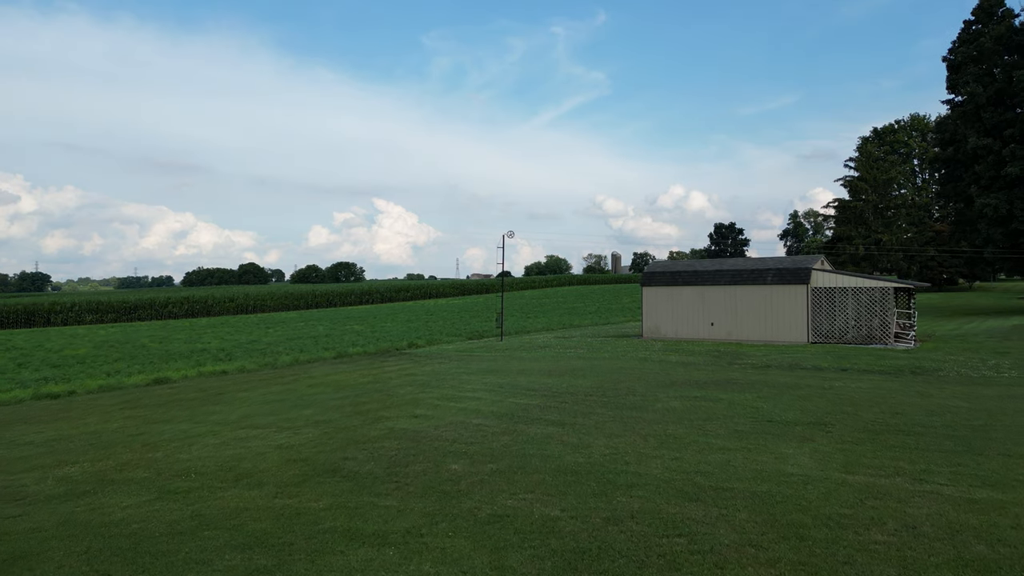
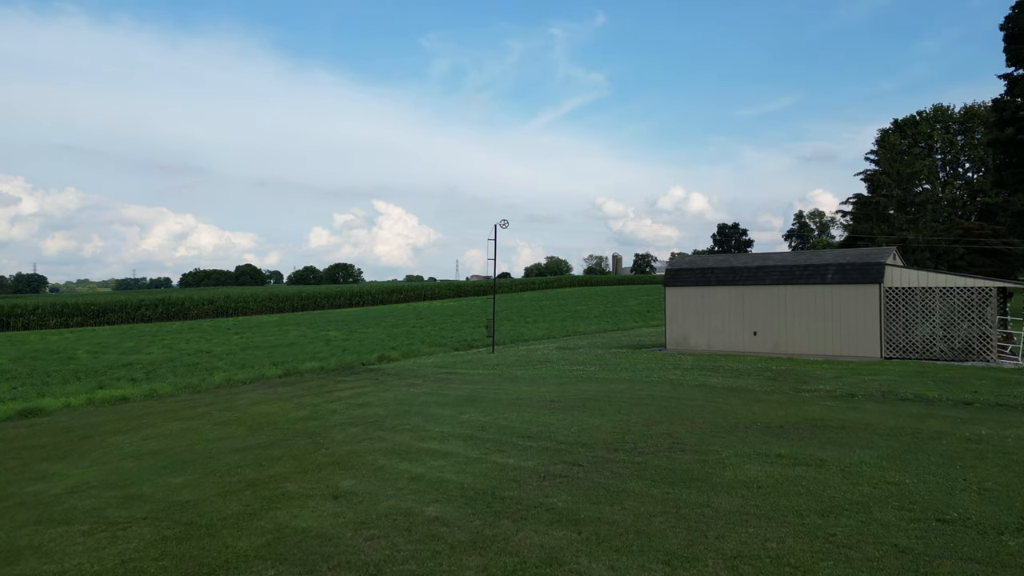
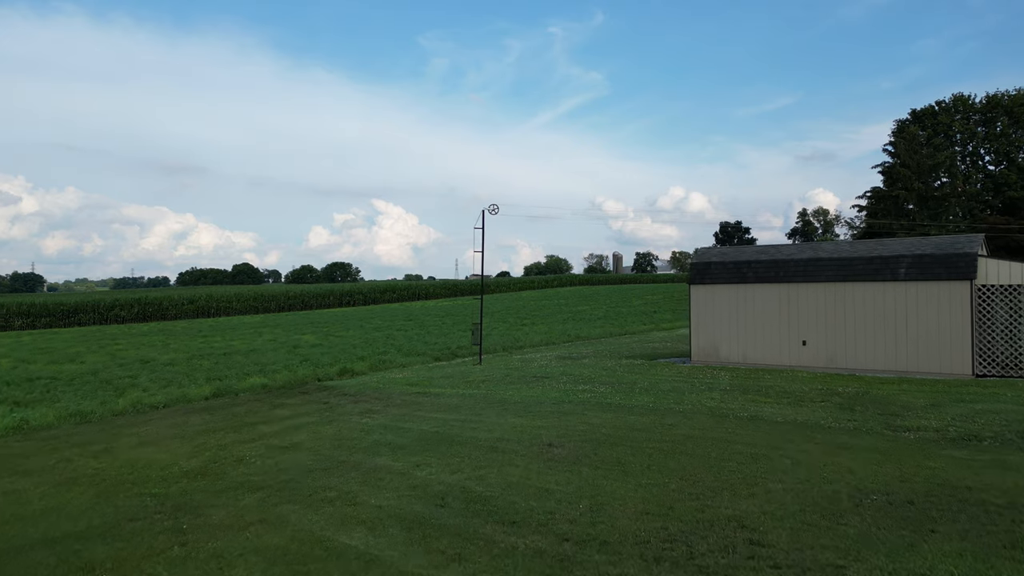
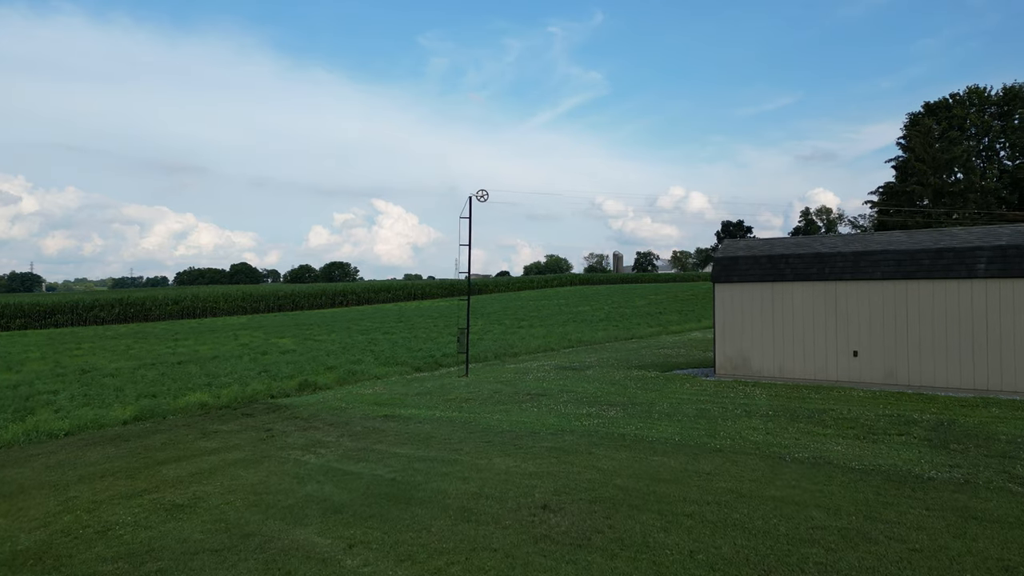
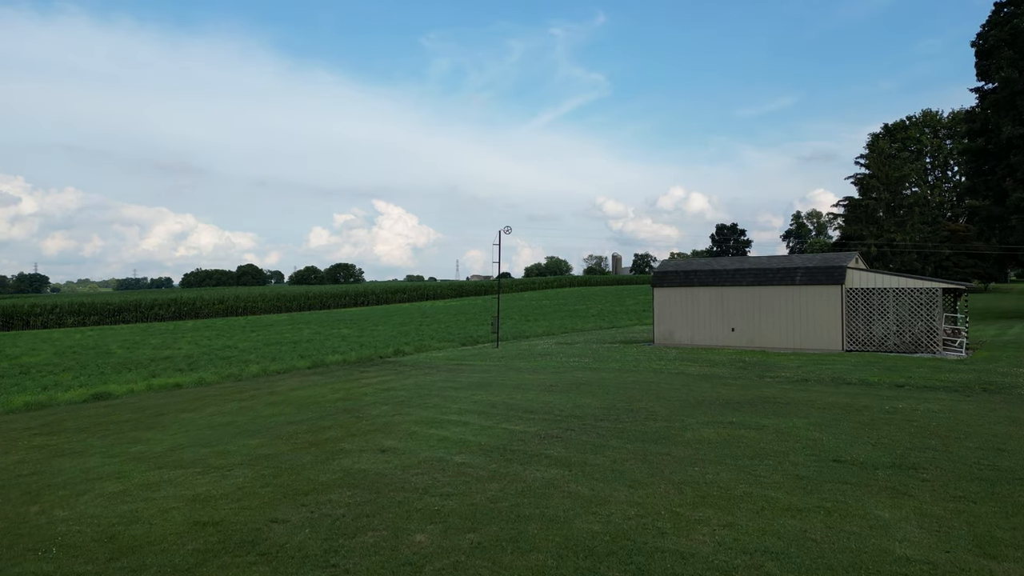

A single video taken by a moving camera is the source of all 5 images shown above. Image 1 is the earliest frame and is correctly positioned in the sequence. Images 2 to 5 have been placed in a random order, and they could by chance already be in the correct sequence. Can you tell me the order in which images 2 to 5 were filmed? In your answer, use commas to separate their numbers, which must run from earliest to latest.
5, 2, 3, 4
